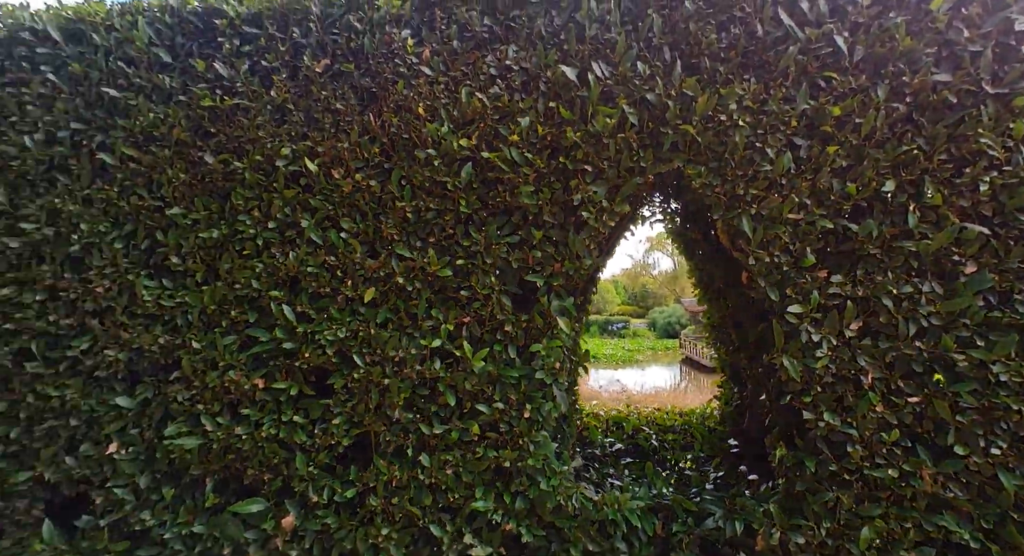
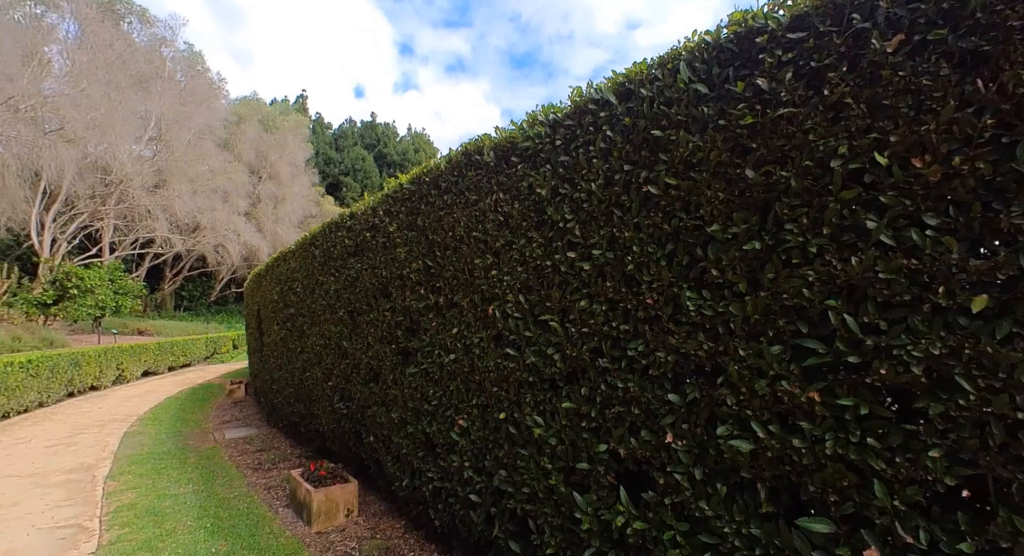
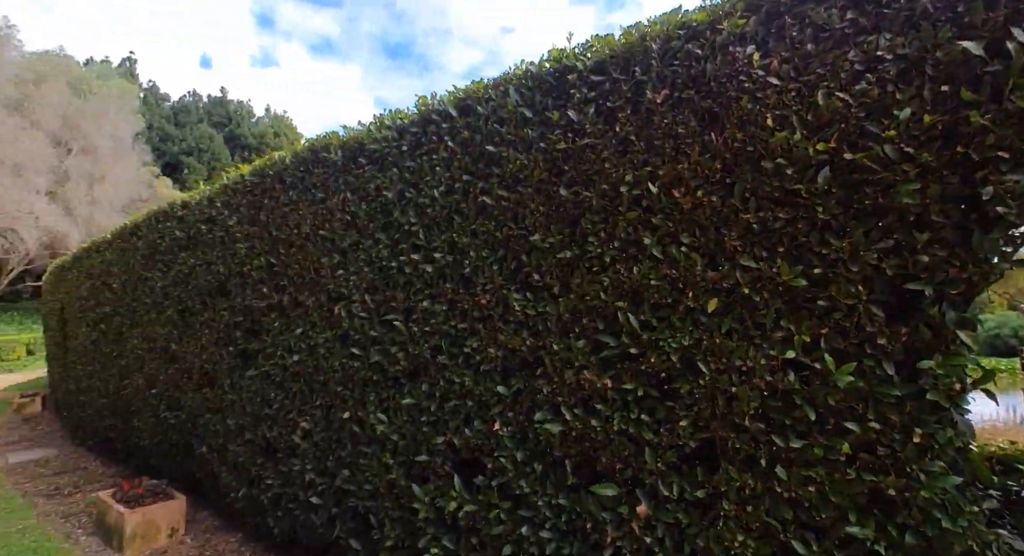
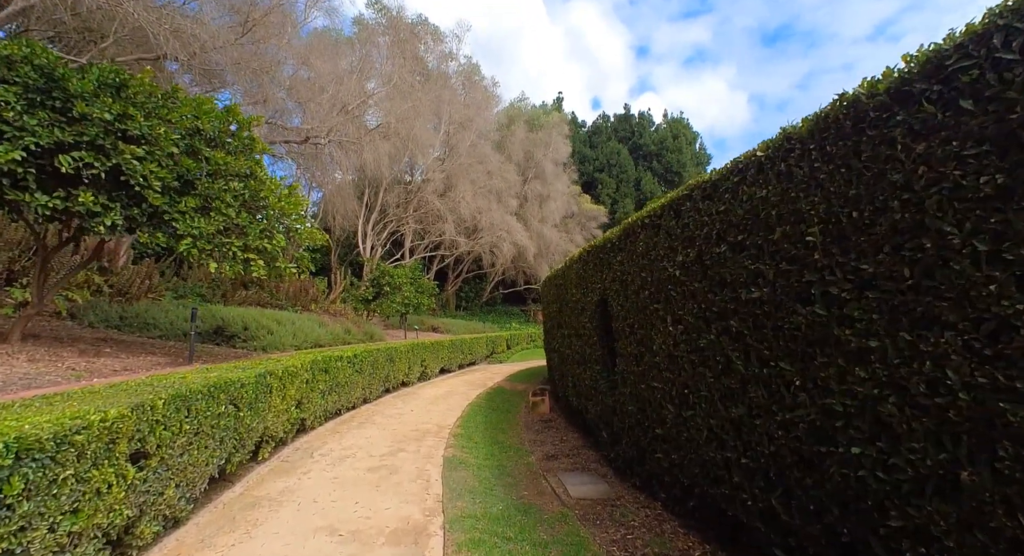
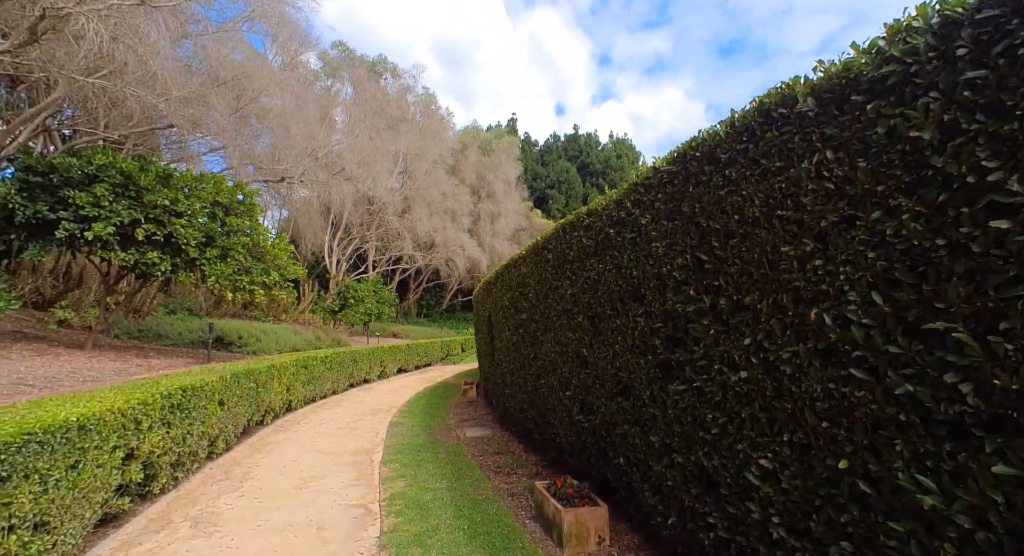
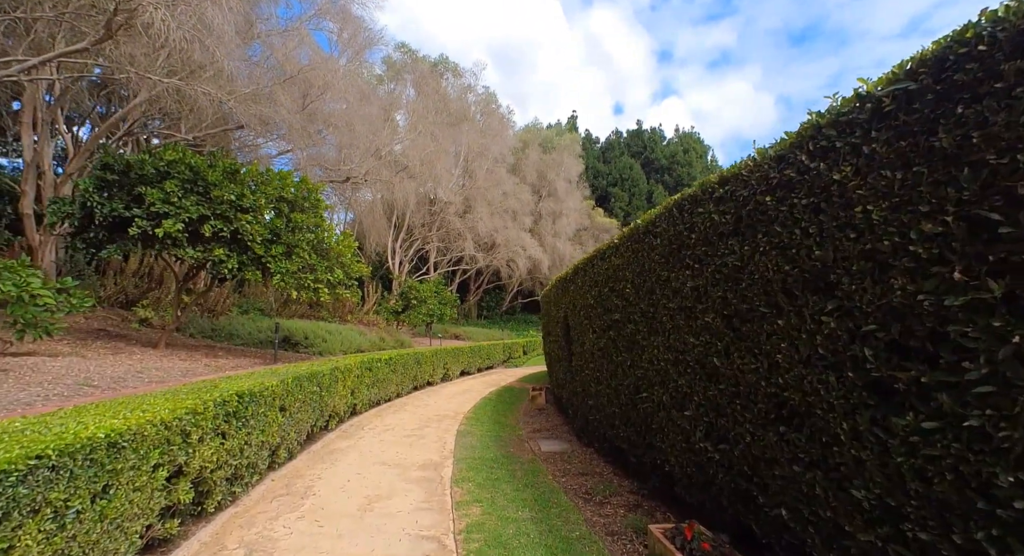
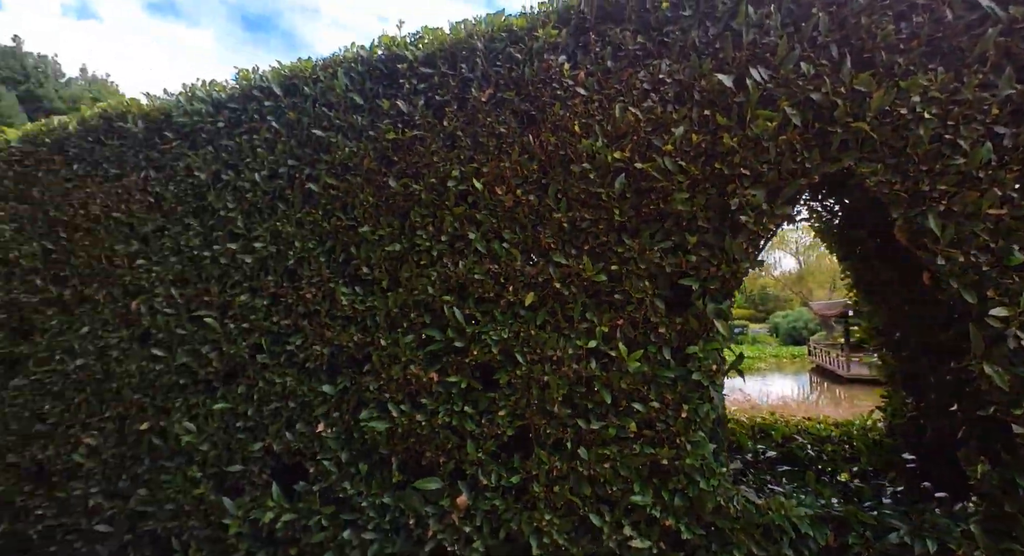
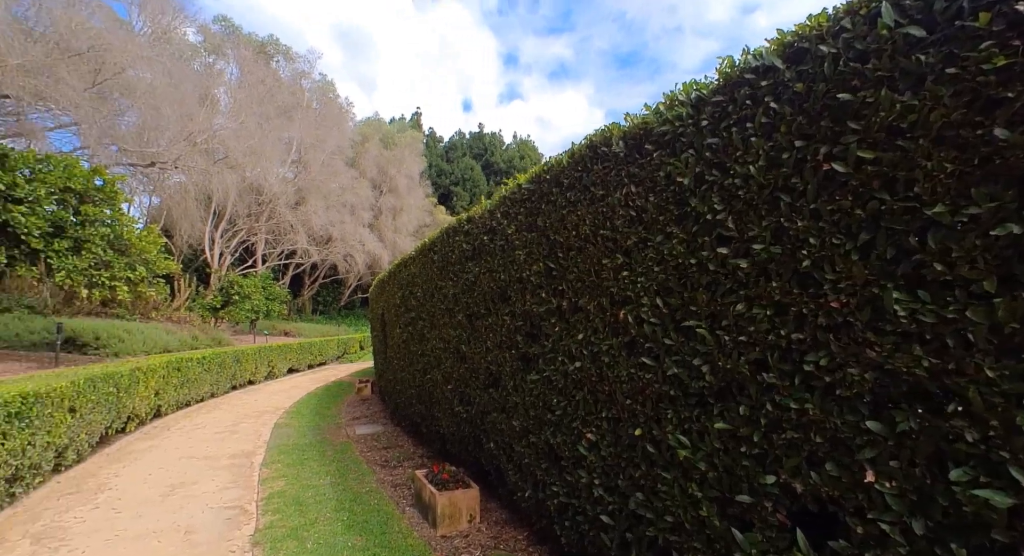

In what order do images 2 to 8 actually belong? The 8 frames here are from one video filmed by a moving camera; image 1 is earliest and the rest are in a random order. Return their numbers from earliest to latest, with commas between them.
7, 3, 2, 8, 5, 6, 4
